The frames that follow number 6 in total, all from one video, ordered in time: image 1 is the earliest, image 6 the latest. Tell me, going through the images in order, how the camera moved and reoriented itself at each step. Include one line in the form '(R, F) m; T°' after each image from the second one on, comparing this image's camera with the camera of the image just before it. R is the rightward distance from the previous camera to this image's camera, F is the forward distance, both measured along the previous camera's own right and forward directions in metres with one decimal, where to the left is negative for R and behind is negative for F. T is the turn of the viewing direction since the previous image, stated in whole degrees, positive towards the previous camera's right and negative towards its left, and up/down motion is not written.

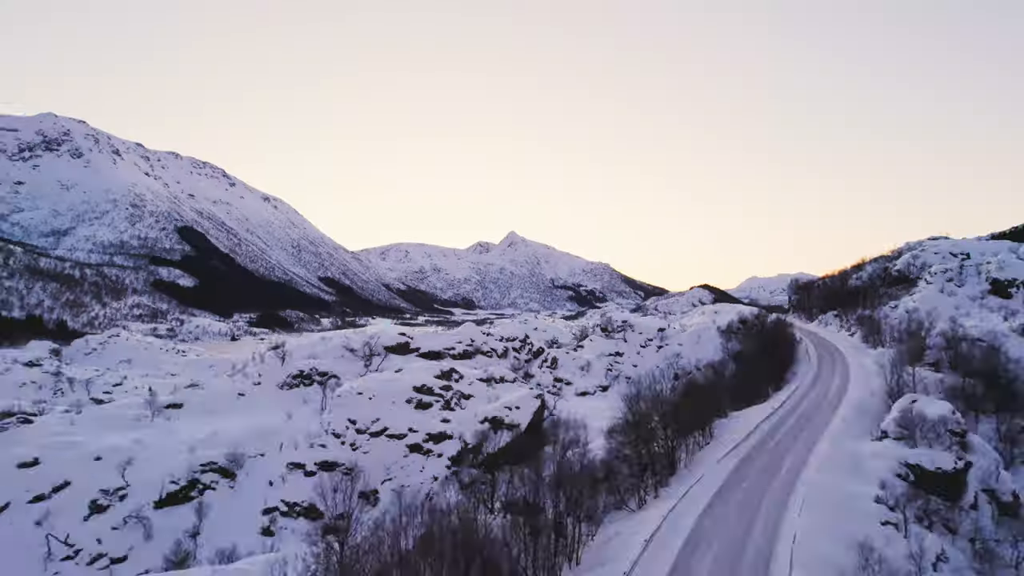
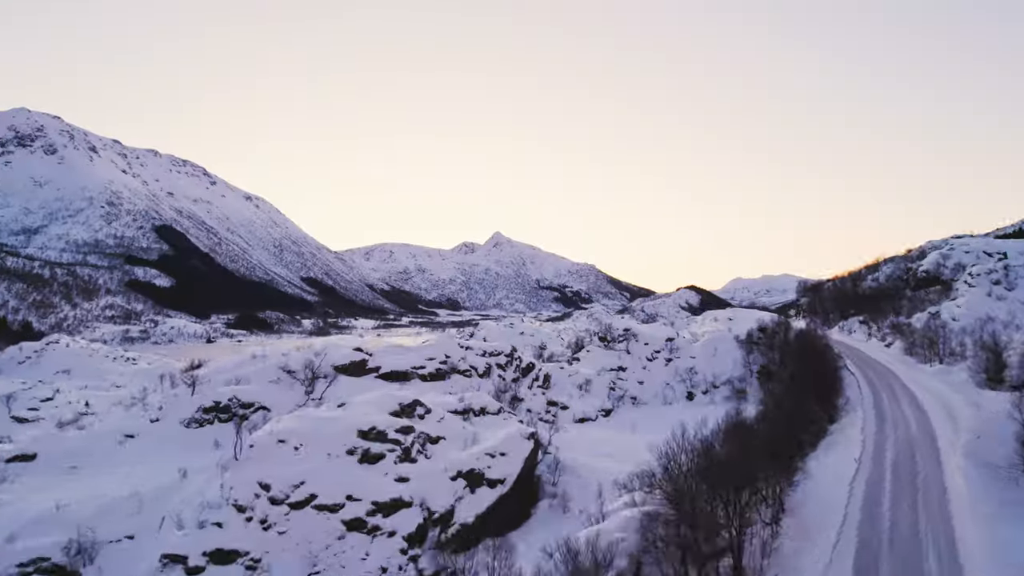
(0.0, +1.3) m; +2°
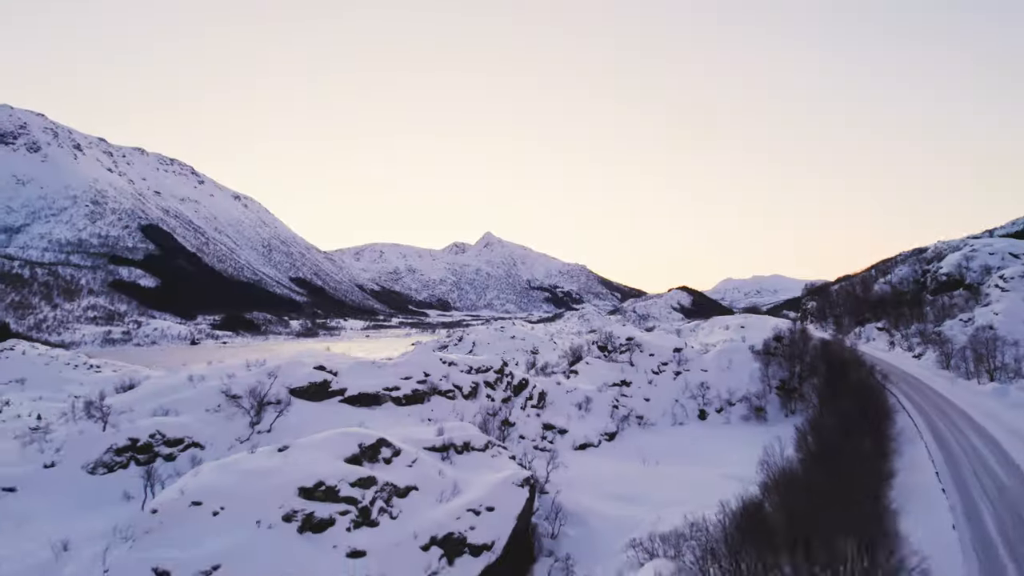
(0.0, +0.8) m; +1°
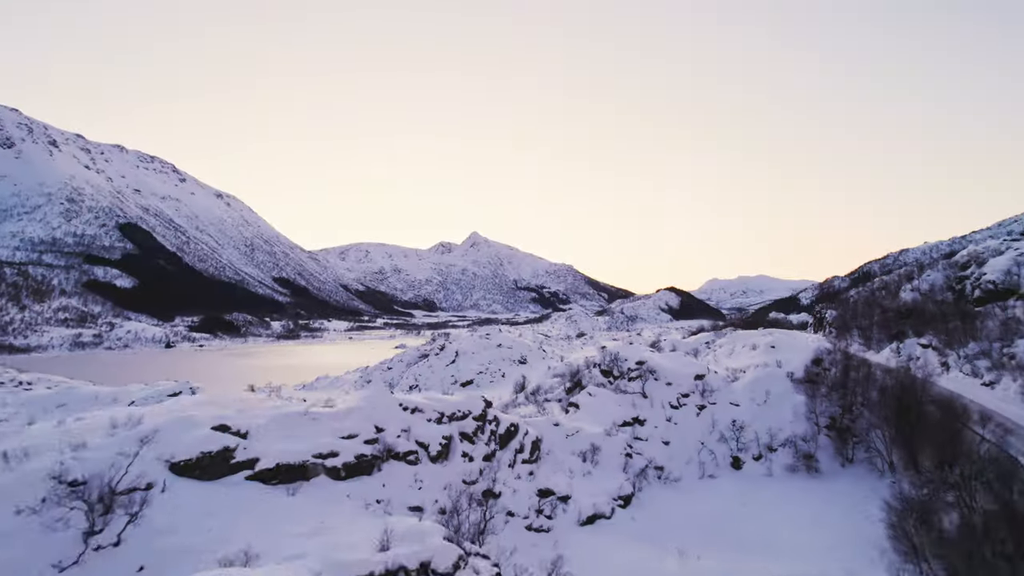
(0.0, +1.3) m; +1°
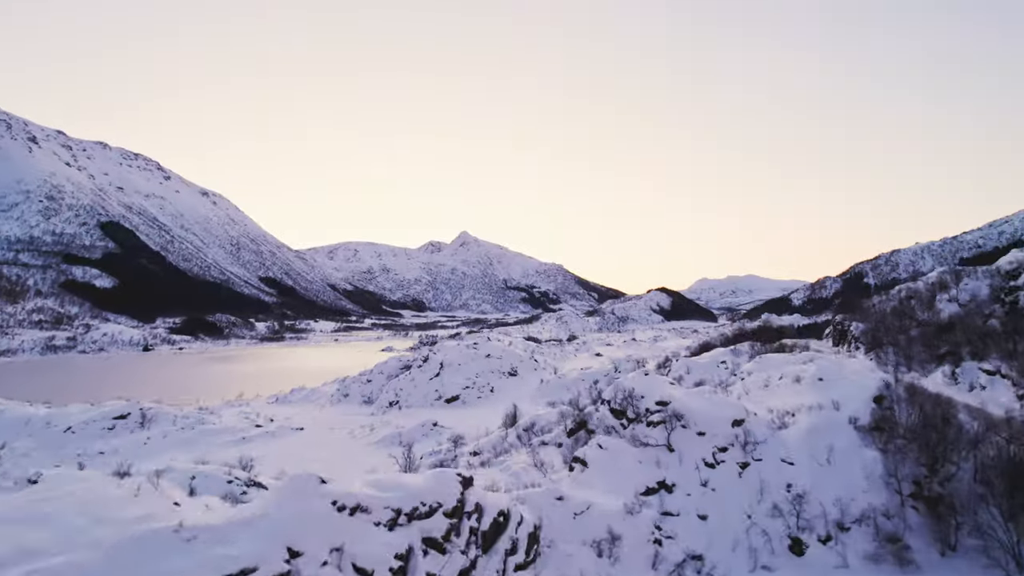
(0.0, +1.5) m; +1°
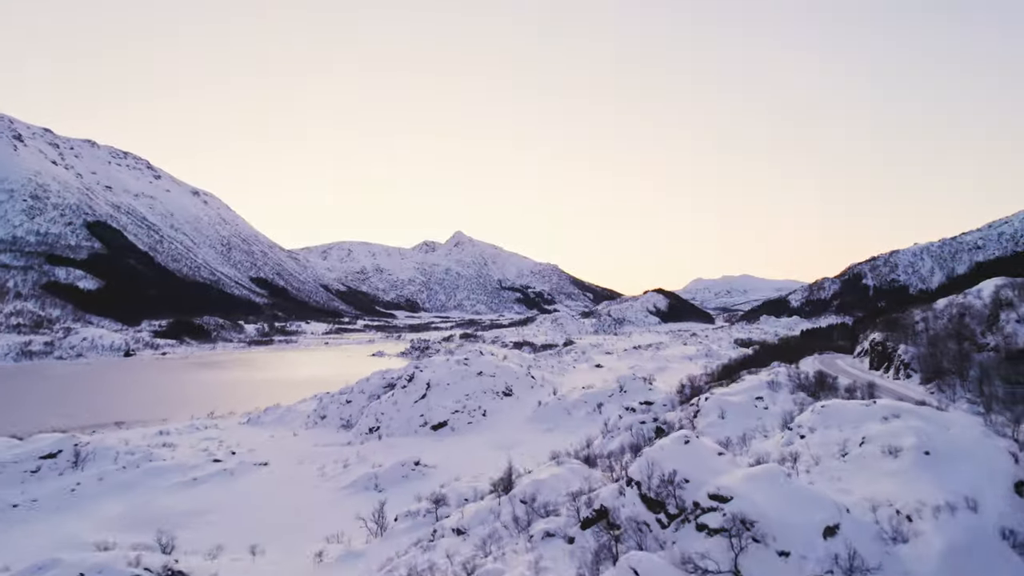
(0.0, +1.9) m; +1°
